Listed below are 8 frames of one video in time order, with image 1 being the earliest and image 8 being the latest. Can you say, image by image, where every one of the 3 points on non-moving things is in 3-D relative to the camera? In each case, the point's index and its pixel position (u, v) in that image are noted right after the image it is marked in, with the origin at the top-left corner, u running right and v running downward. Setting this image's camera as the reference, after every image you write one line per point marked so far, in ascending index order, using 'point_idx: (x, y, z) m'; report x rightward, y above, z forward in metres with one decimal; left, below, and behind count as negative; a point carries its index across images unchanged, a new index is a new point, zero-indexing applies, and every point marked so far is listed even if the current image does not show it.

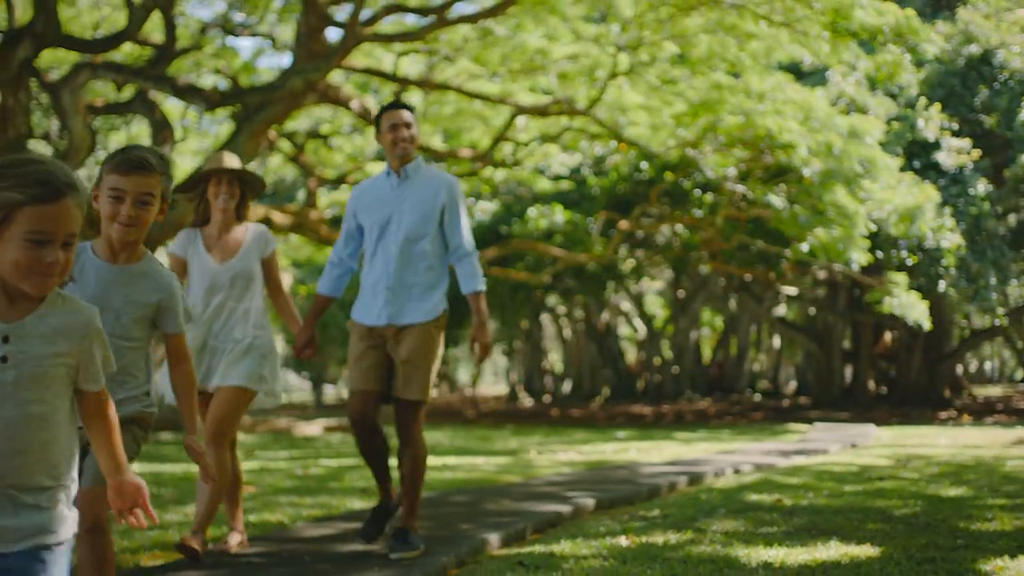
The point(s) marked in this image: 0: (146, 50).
0: (-3.7, +2.5, +13.8) m
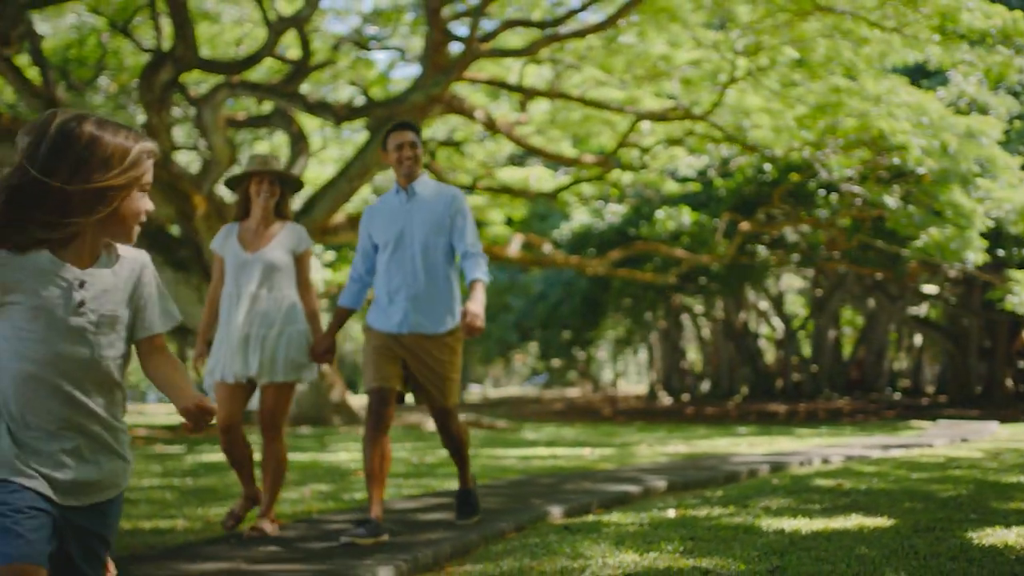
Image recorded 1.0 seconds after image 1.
0: (-2.4, +2.4, +14.7) m
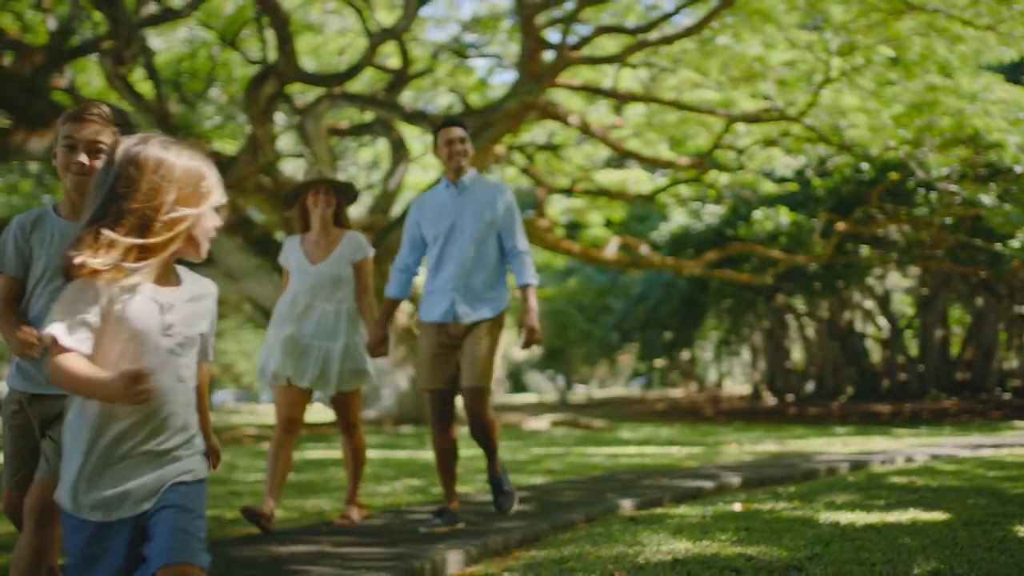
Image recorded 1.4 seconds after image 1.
0: (-1.4, +2.4, +15.1) m
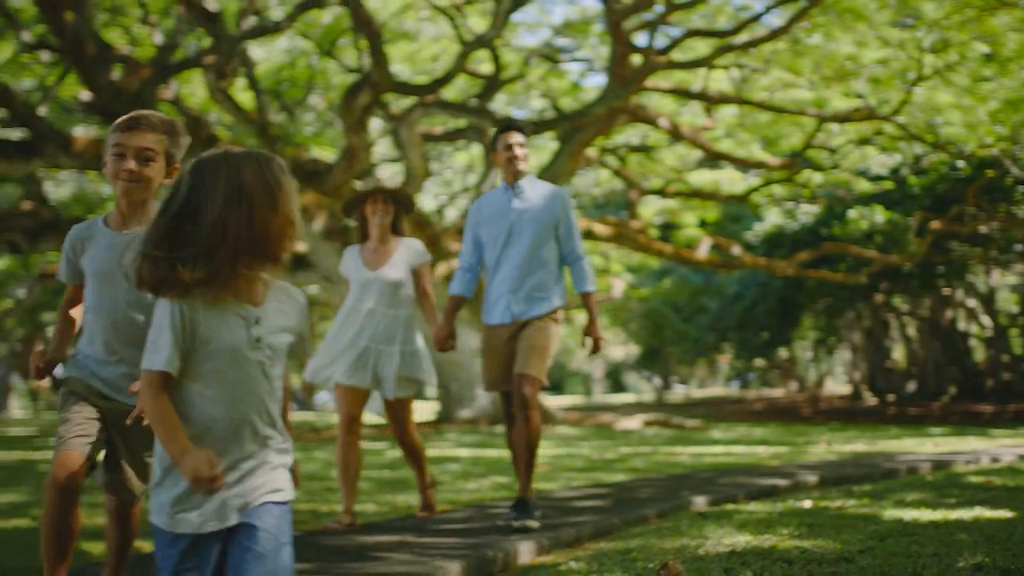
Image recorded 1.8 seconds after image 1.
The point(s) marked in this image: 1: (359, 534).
0: (-0.4, +2.4, +15.4) m
1: (-0.5, -0.8, +4.4) m
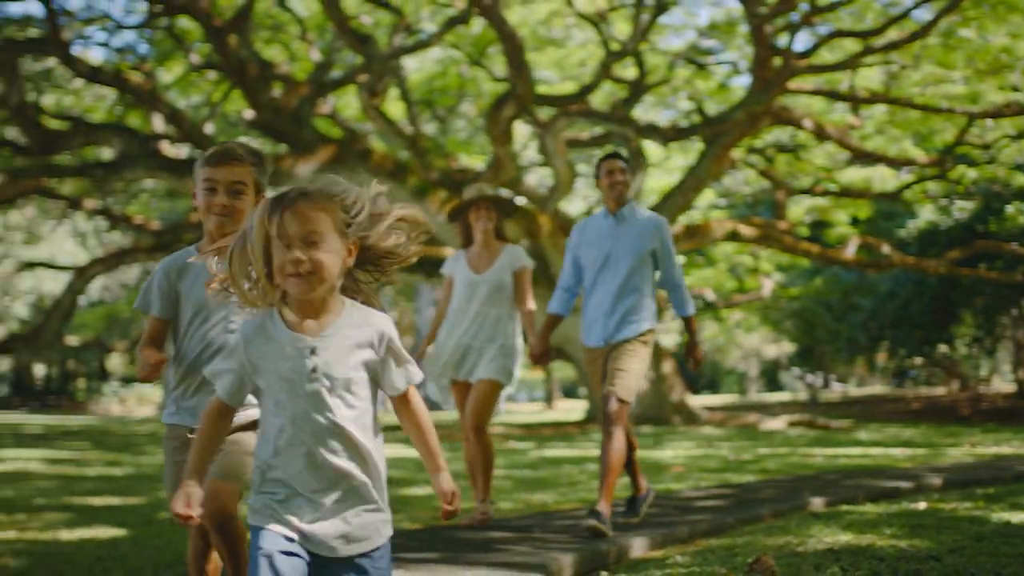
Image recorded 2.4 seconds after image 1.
0: (+1.3, +2.3, +15.6) m
1: (0.0, -0.8, +4.8) m
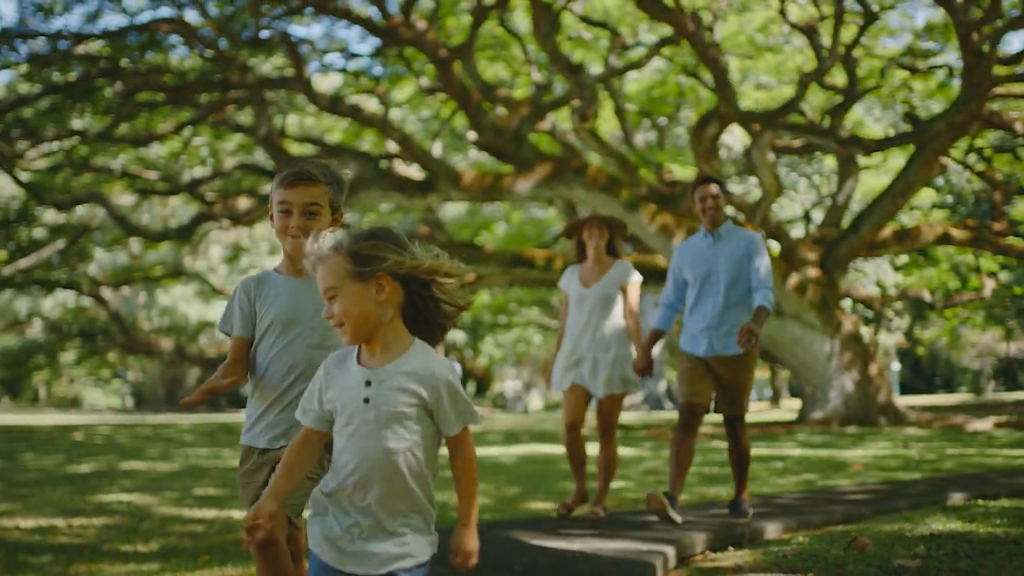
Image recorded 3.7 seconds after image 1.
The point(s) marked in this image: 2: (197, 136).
0: (+3.8, +2.3, +16.0) m
1: (+0.7, -0.9, +5.5) m
2: (-3.9, +1.9, +16.7) m
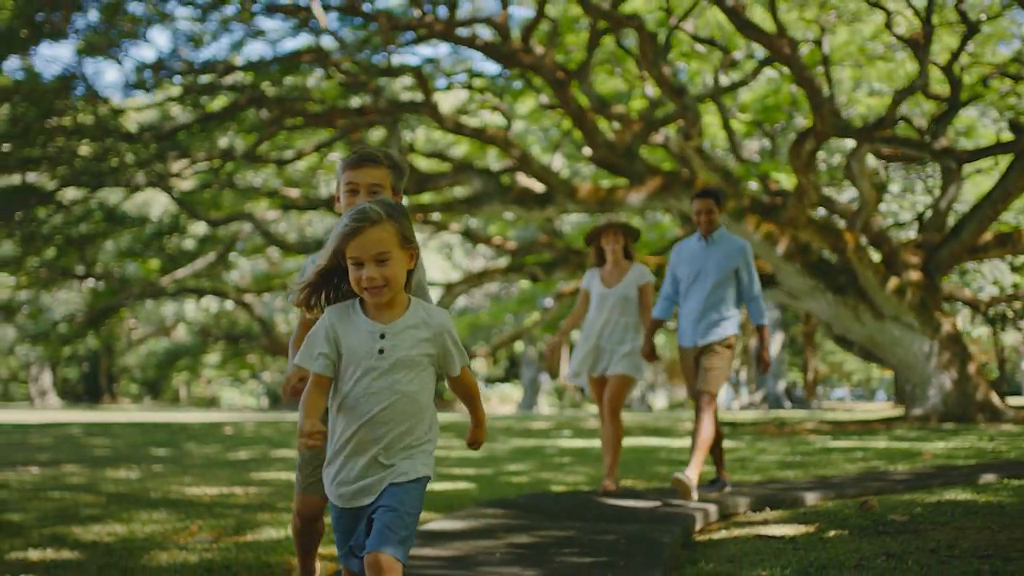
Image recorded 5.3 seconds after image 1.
0: (+5.2, +2.3, +16.6) m
1: (+1.1, -1.0, +6.4) m
2: (-2.4, +1.8, +18.0) m
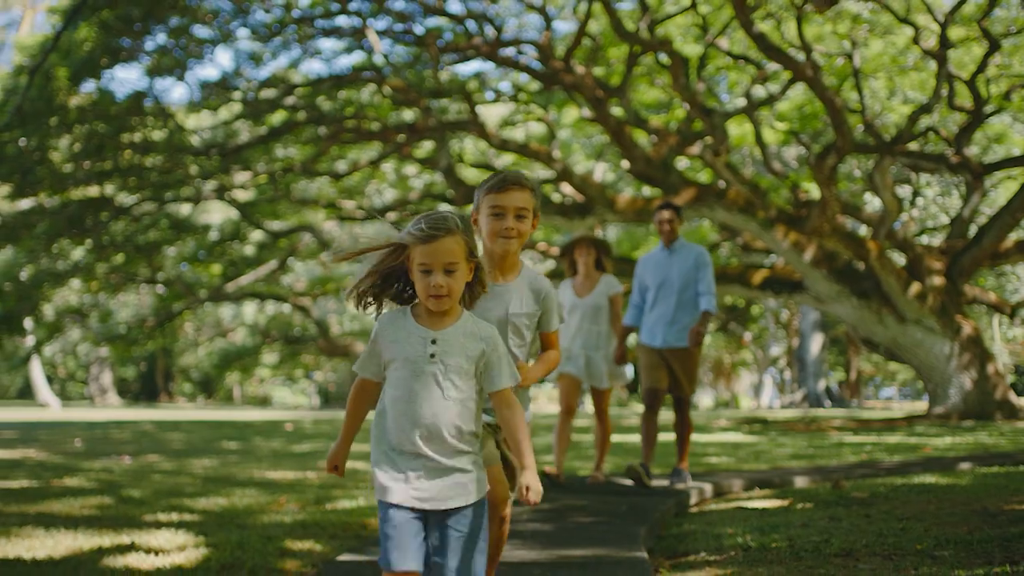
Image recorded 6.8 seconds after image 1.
0: (+5.7, +2.2, +17.3) m
1: (+1.3, -1.0, +7.3) m
2: (-1.8, +1.7, +19.0) m
